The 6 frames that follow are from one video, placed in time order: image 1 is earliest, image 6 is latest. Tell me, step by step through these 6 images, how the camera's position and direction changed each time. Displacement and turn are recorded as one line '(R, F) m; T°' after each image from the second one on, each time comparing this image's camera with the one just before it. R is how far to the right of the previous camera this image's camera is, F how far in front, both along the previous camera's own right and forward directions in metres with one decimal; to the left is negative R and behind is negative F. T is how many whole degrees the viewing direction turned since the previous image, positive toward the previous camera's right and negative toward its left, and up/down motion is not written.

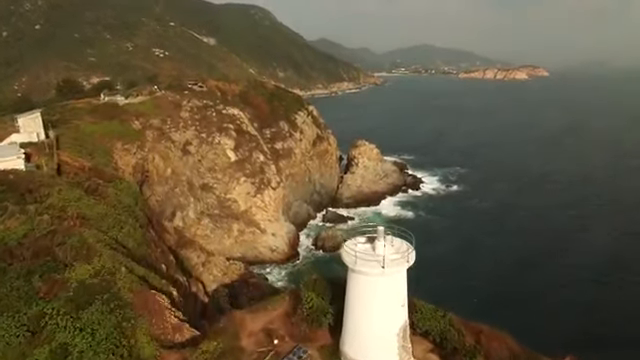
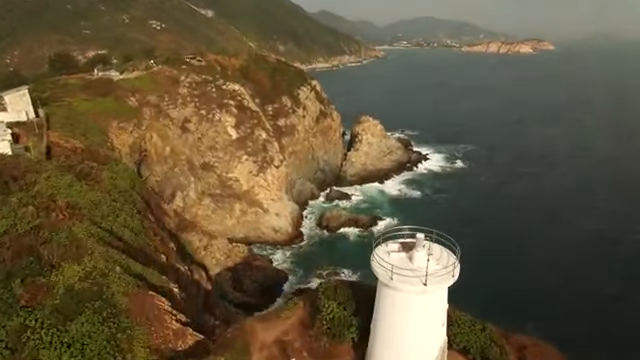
(-0.6, +2.4) m; 0°
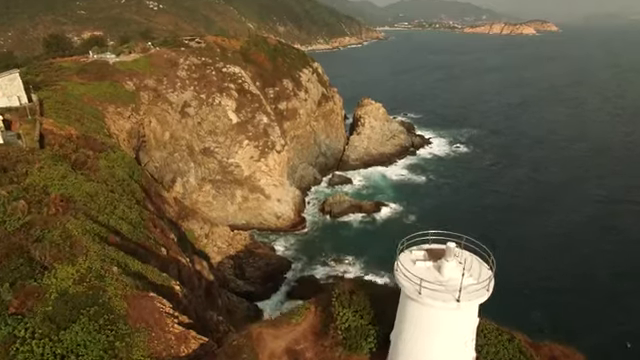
(-0.4, +1.4) m; 0°
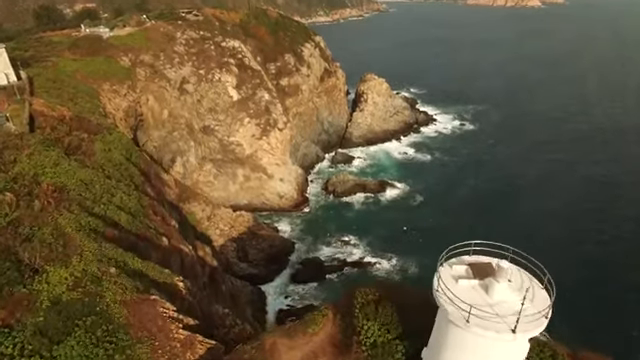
(-0.6, +1.8) m; 0°
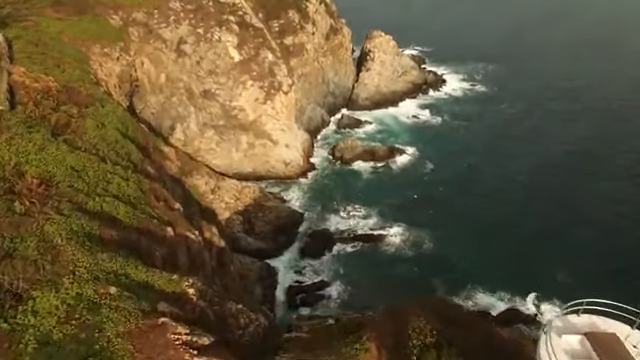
(-1.1, +3.1) m; 0°
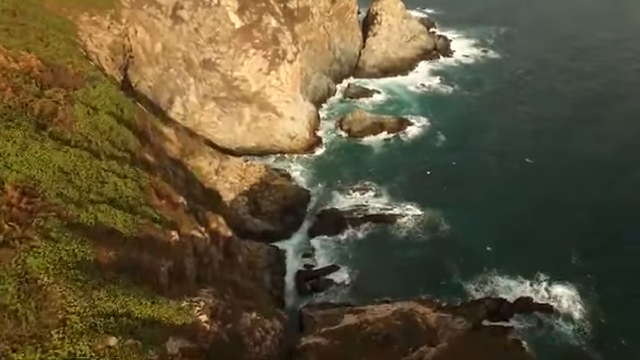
(-0.9, +2.8) m; 0°
